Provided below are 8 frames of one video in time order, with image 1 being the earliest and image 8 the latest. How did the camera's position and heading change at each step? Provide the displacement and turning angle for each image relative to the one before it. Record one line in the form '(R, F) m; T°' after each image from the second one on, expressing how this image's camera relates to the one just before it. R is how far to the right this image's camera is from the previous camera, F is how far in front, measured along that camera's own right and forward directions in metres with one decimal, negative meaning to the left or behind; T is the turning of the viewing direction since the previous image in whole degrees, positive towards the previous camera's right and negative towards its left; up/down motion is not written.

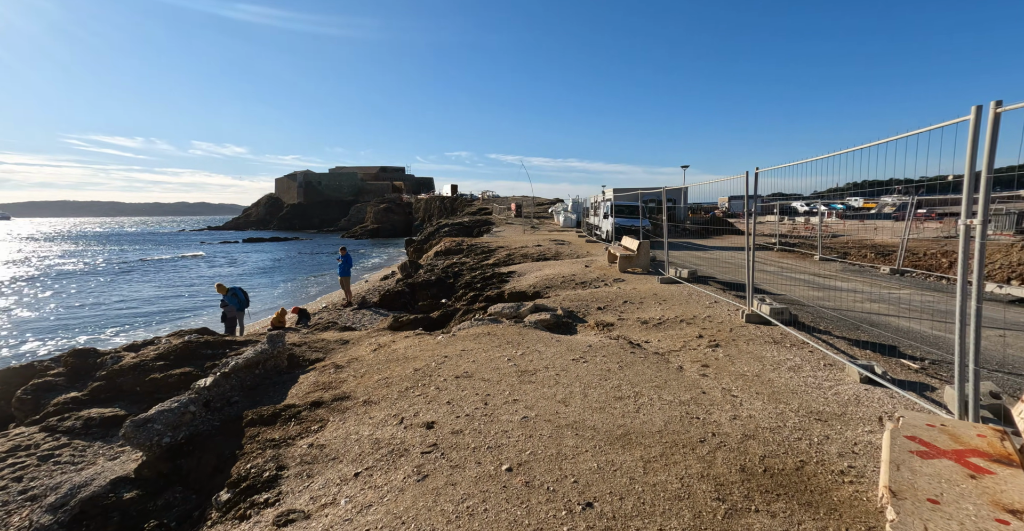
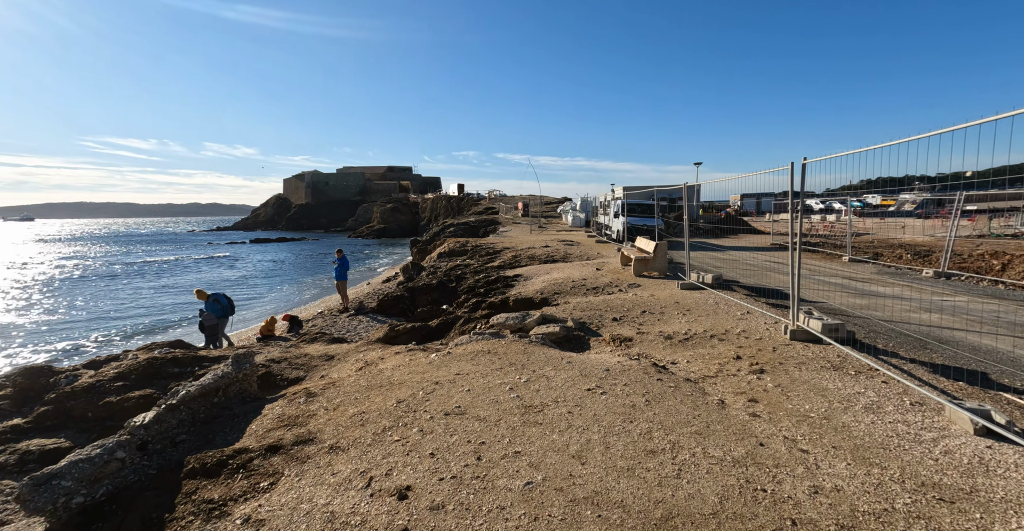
(+0.1, +0.9) m; -1°
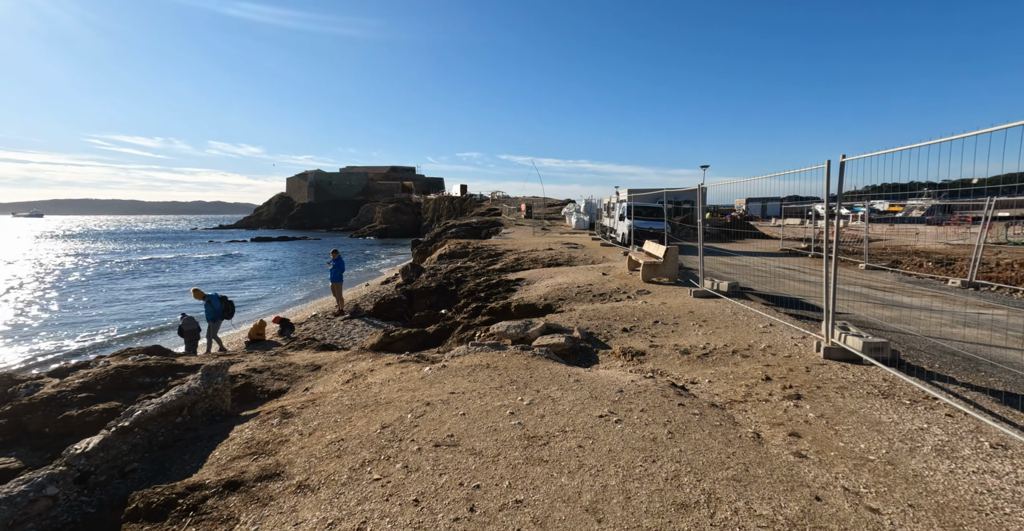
(0.0, +0.6) m; 0°
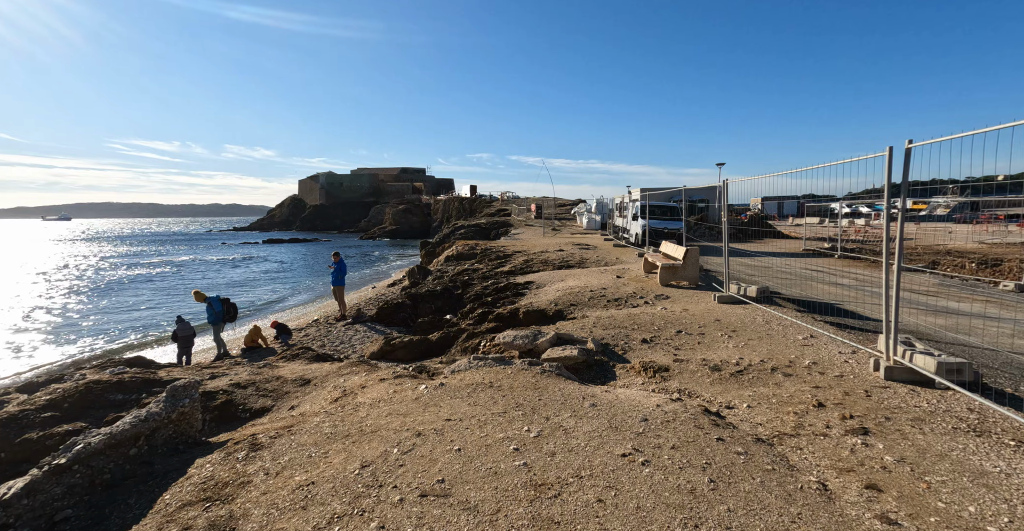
(0.0, +0.7) m; -1°
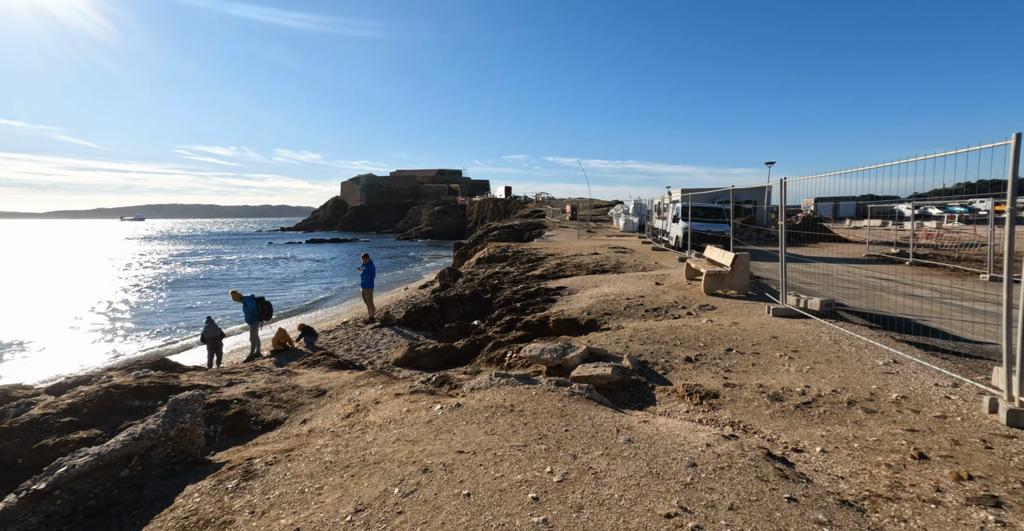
(+0.1, +0.5) m; -4°
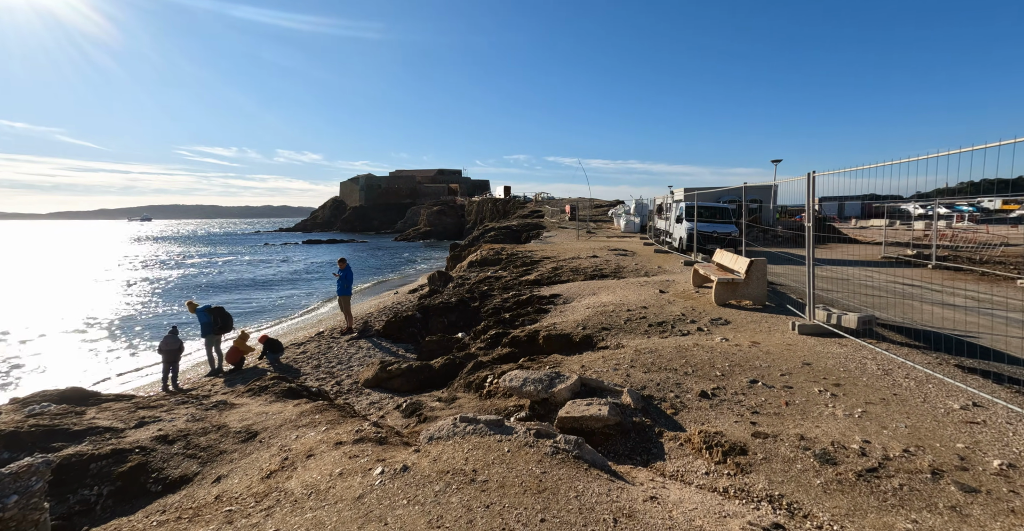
(+0.3, +1.1) m; 0°
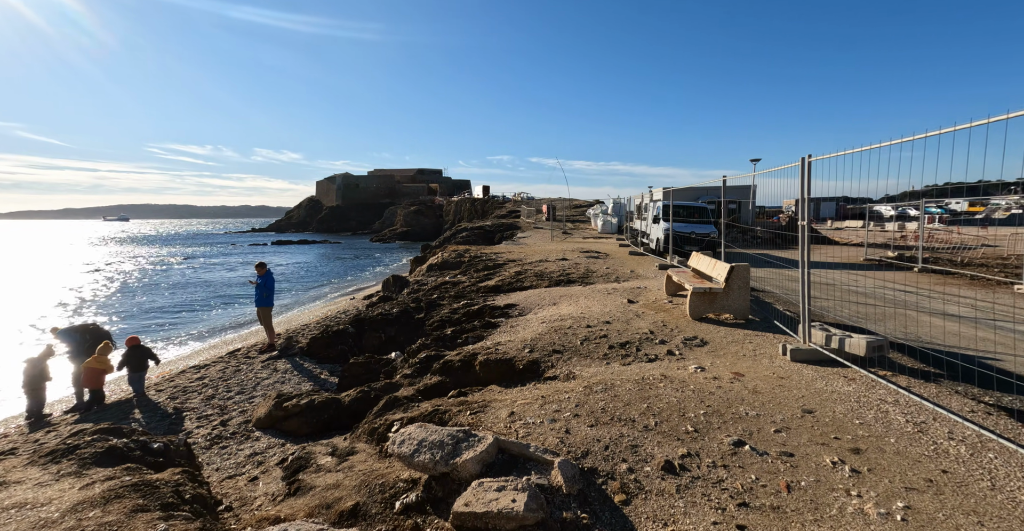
(+0.7, +1.5) m; +2°
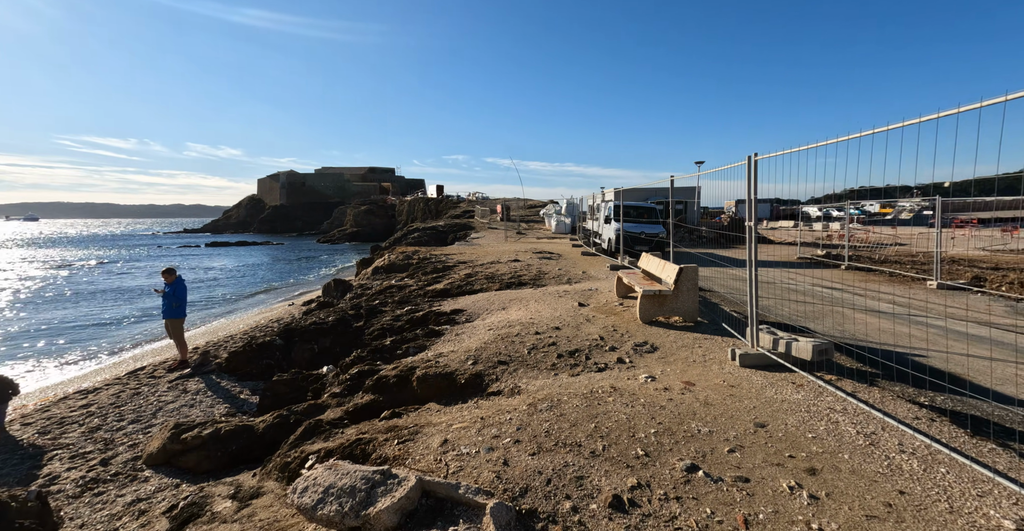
(+0.2, +0.5) m; +5°
